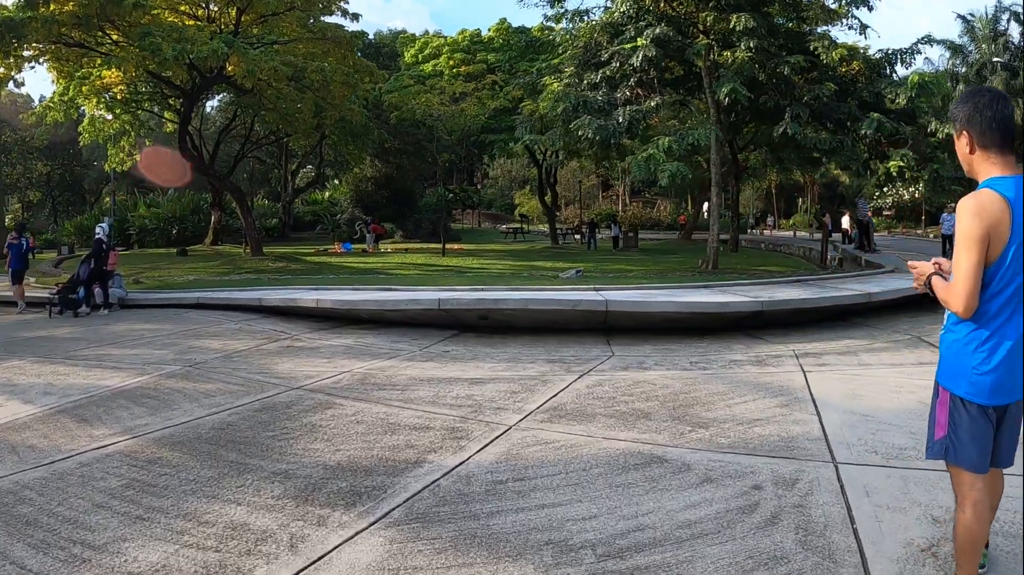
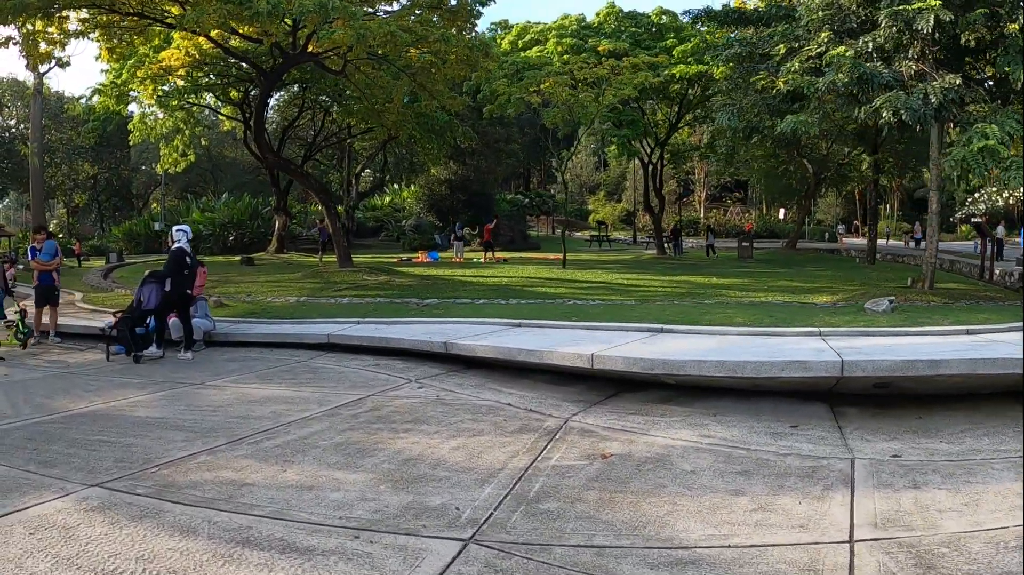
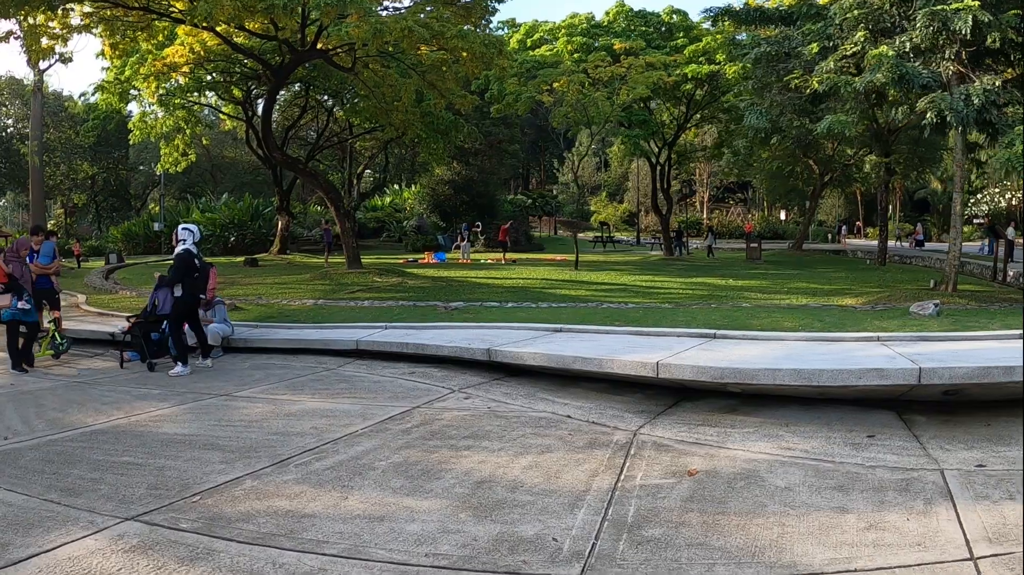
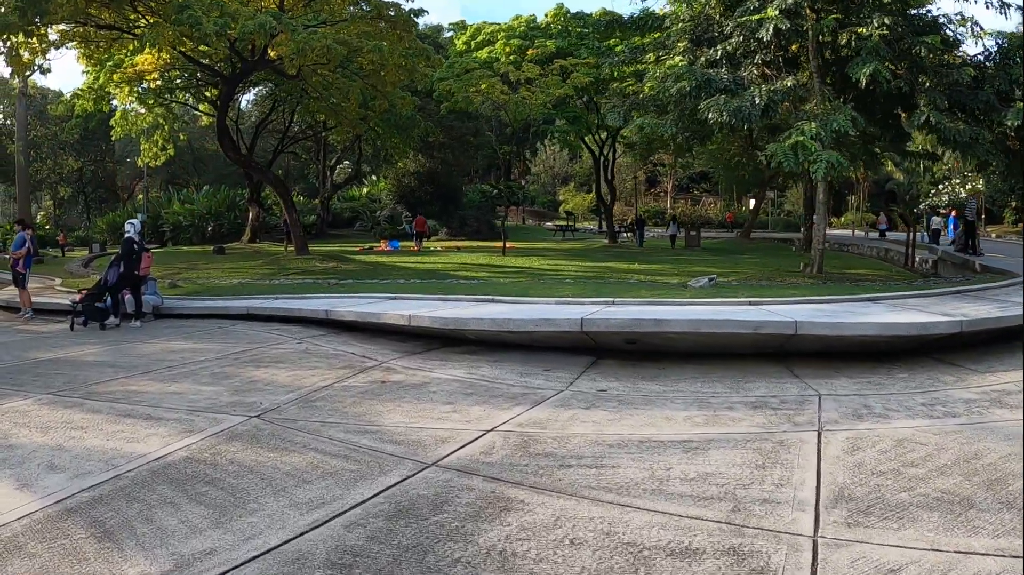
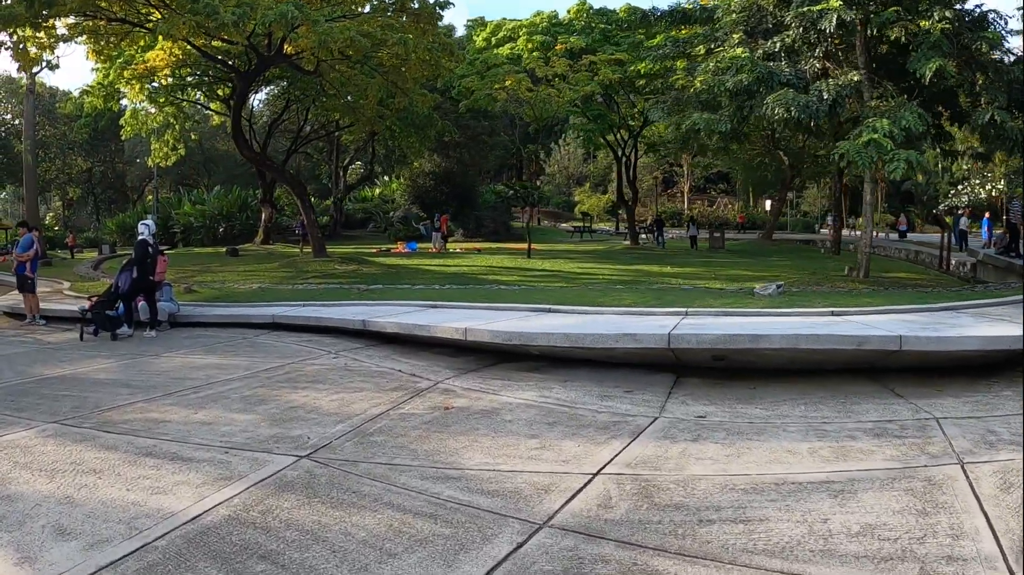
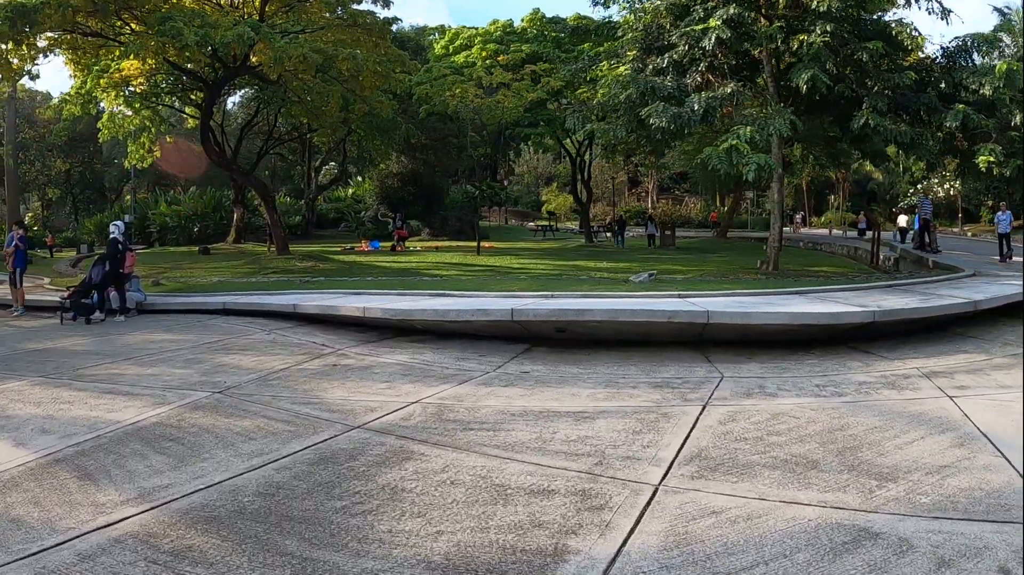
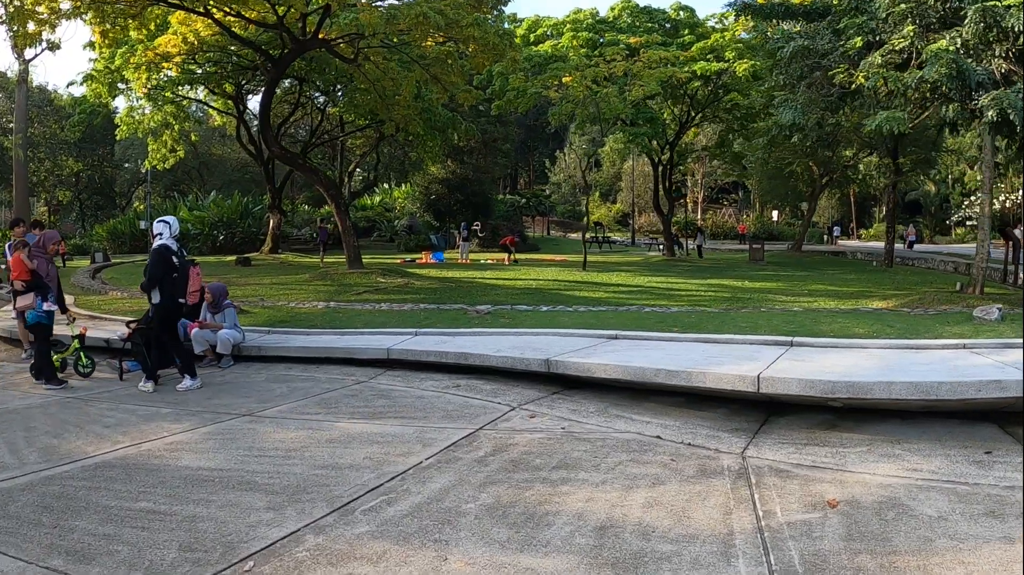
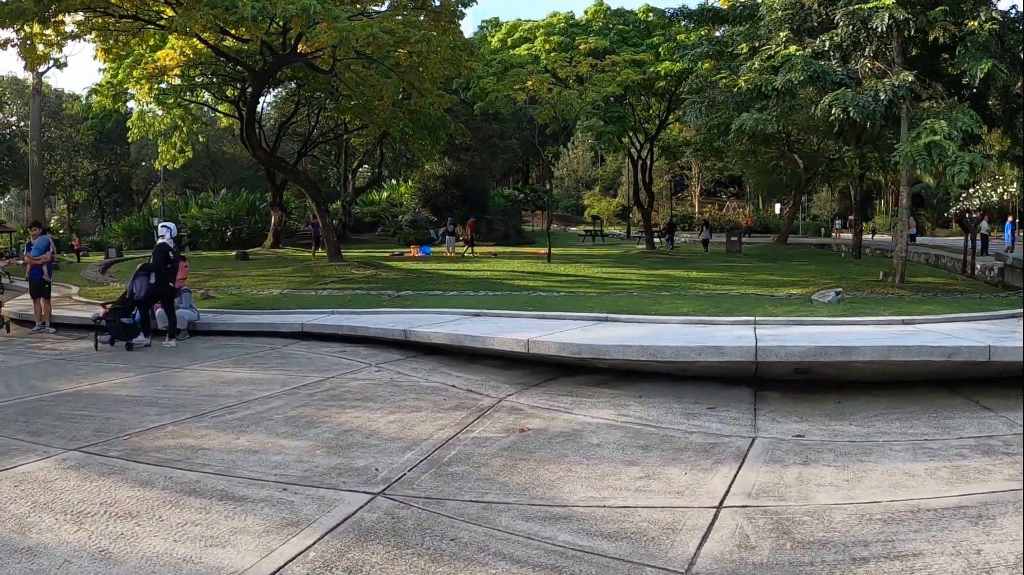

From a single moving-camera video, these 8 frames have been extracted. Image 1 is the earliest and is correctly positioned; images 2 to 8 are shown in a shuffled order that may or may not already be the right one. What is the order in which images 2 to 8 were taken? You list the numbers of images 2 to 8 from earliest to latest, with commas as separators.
6, 4, 5, 8, 2, 3, 7
